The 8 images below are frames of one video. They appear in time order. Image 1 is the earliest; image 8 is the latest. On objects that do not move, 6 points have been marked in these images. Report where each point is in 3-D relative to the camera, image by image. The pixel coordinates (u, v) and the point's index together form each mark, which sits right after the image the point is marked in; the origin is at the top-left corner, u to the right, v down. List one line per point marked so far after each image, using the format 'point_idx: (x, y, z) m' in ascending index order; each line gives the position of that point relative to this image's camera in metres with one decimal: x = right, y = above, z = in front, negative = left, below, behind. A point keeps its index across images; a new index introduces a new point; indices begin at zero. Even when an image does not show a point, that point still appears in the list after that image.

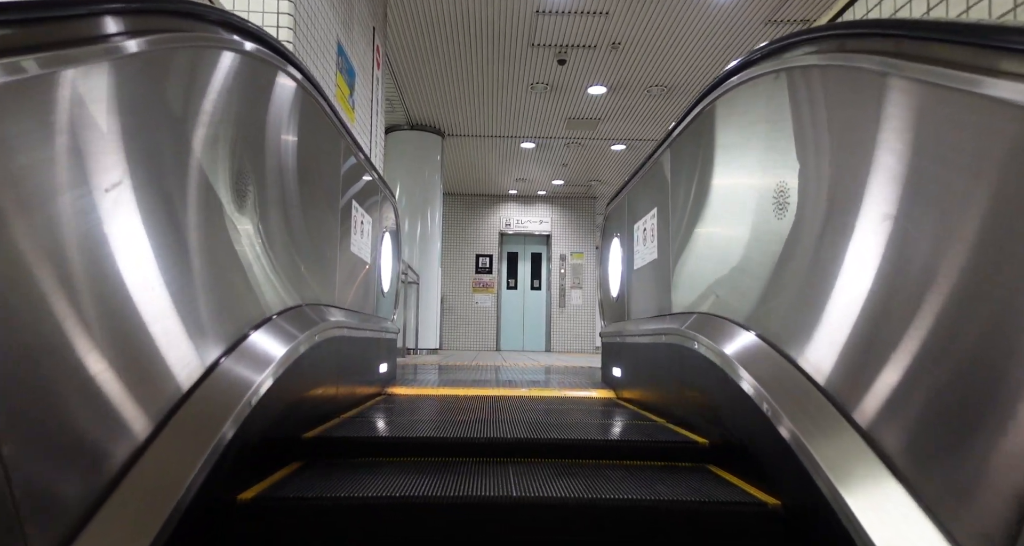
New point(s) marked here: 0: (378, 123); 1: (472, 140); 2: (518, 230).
0: (-0.9, +0.9, +3.6) m
1: (-0.6, +1.9, +7.9) m
2: (+0.1, +0.8, +10.5) m
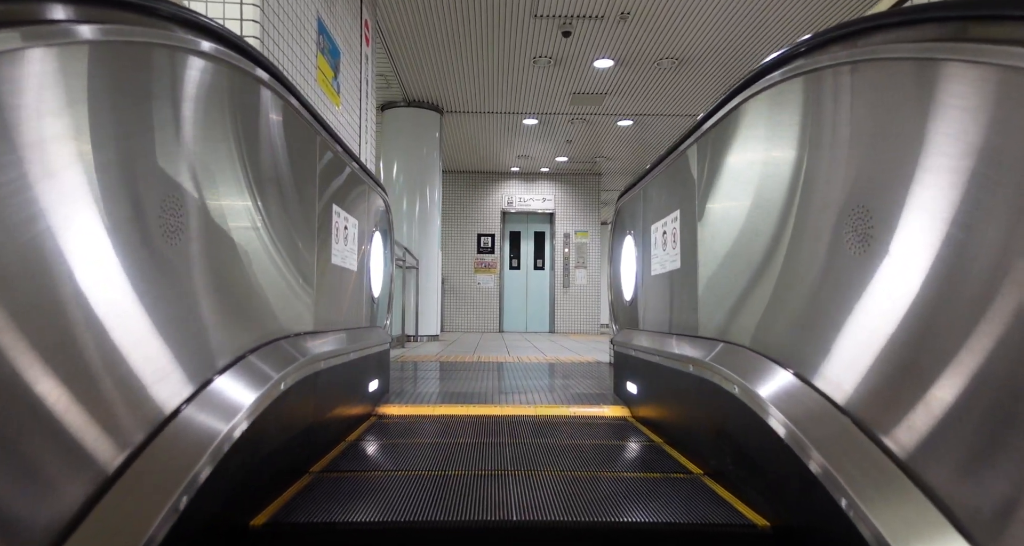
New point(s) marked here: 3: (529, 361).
0: (-0.9, +1.0, +3.4) m
1: (-0.6, +2.1, +7.5) m
2: (+0.2, +1.2, +10.2) m
3: (+0.1, -0.7, +4.1) m
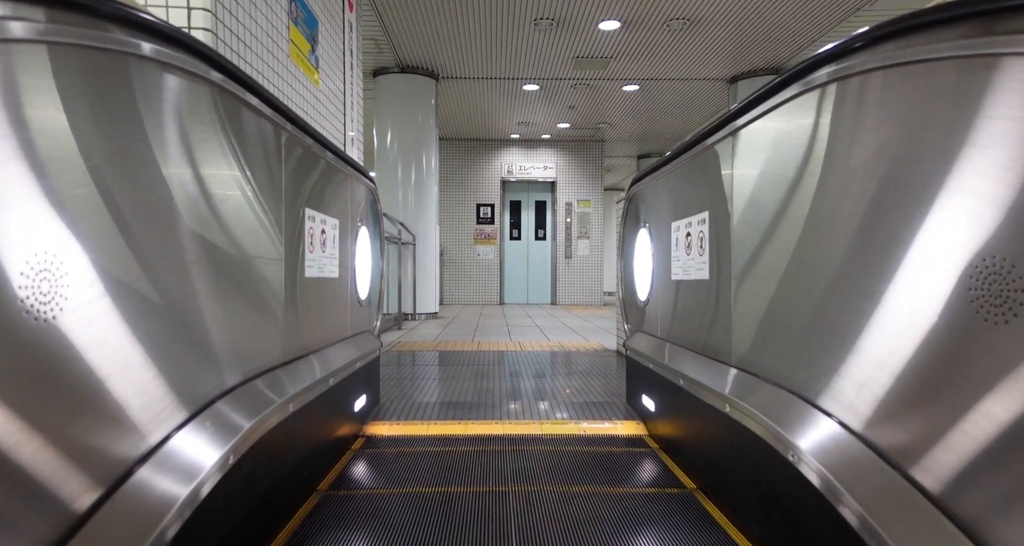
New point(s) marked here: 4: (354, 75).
0: (-0.9, +1.0, +3.1) m
1: (-0.6, +2.5, +7.2) m
2: (+0.2, +1.7, +9.9) m
3: (+0.1, -0.6, +3.9) m
4: (-0.9, +1.1, +3.1) m
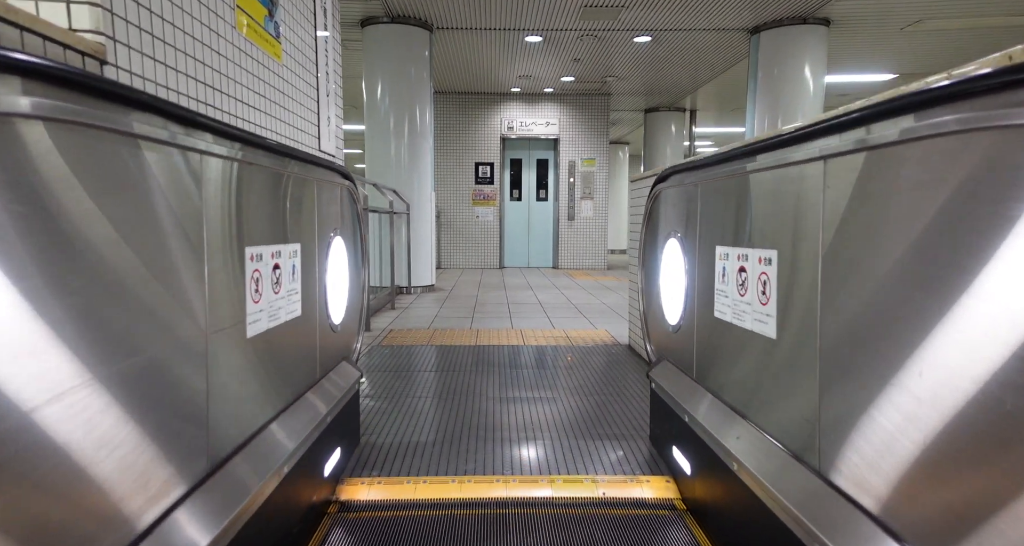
0: (-0.9, +1.0, +2.6) m
1: (-0.6, +2.8, +6.6) m
2: (+0.2, +2.3, +9.3) m
3: (+0.1, -0.5, +3.6) m
4: (-0.9, +1.1, +2.6) m
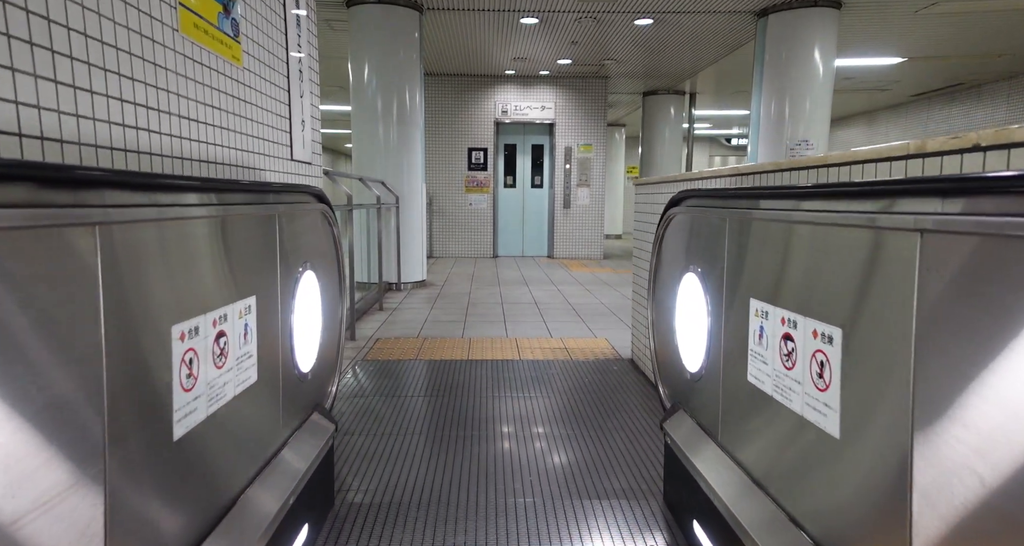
0: (-0.9, +1.0, +2.3) m
1: (-0.6, +2.9, +6.2) m
2: (+0.1, +2.5, +9.0) m
3: (+0.1, -0.5, +3.4) m
4: (-0.9, +1.0, +2.4) m
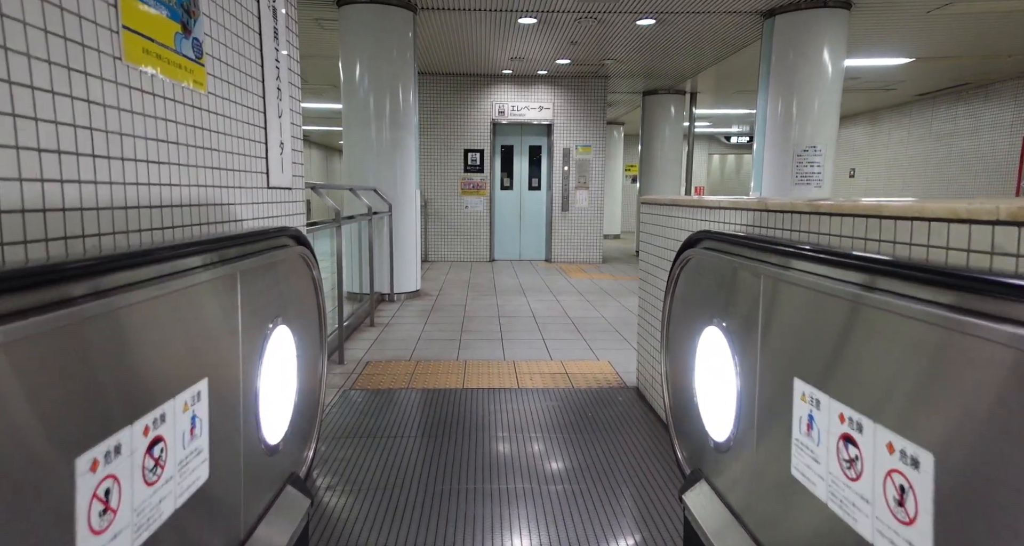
0: (-0.9, +0.8, +2.1) m
1: (-0.7, +2.8, +6.0) m
2: (0.0, +2.4, +8.8) m
3: (+0.1, -0.6, +3.2) m
4: (-0.9, +0.9, +2.1) m
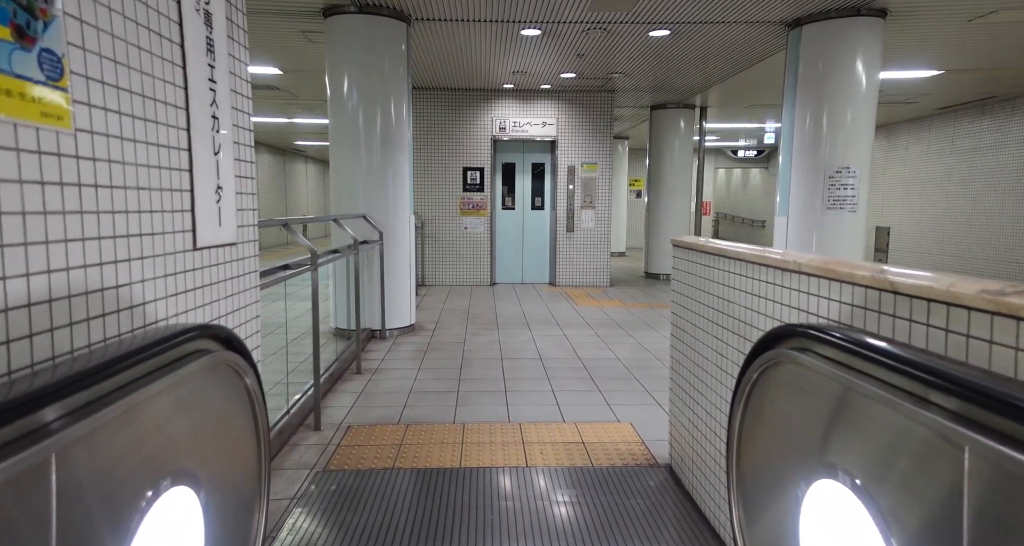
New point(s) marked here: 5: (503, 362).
0: (-0.9, +0.6, +1.6) m
1: (-0.6, +2.5, +5.5) m
2: (+0.1, +2.1, +8.3) m
3: (+0.1, -0.9, +2.7) m
4: (-0.9, +0.6, +1.6) m
5: (-0.1, -0.7, +4.3) m
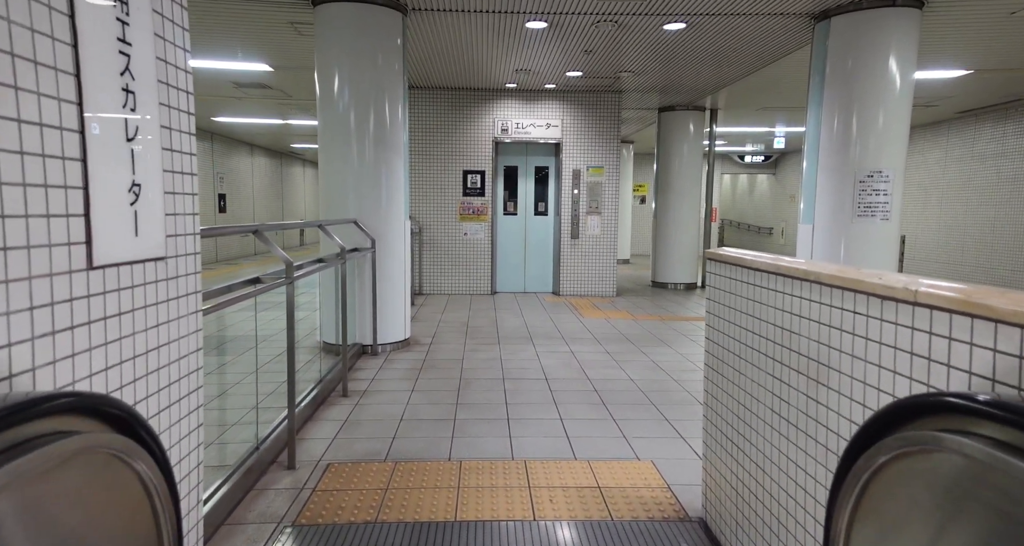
0: (-0.9, +0.5, +1.2) m
1: (-0.6, +2.4, +5.1) m
2: (+0.1, +1.9, +7.9) m
3: (+0.2, -1.0, +2.3) m
4: (-0.9, +0.6, +1.2) m
5: (0.0, -0.8, +3.9) m
